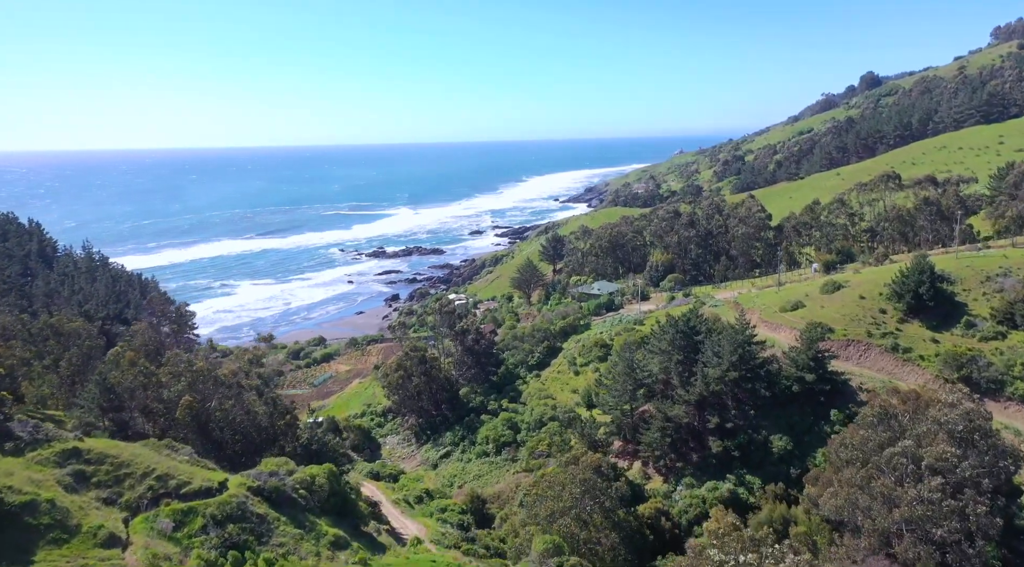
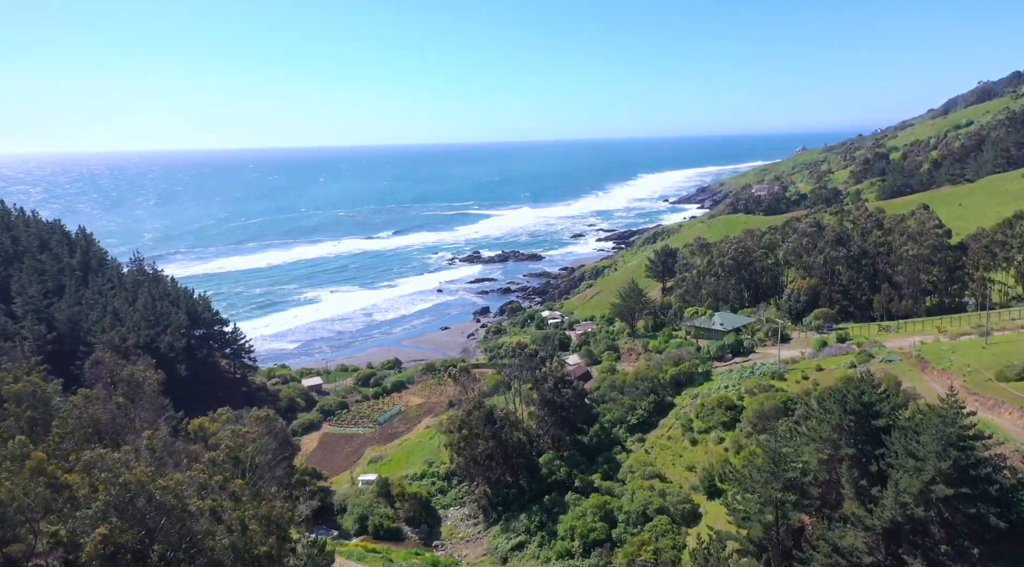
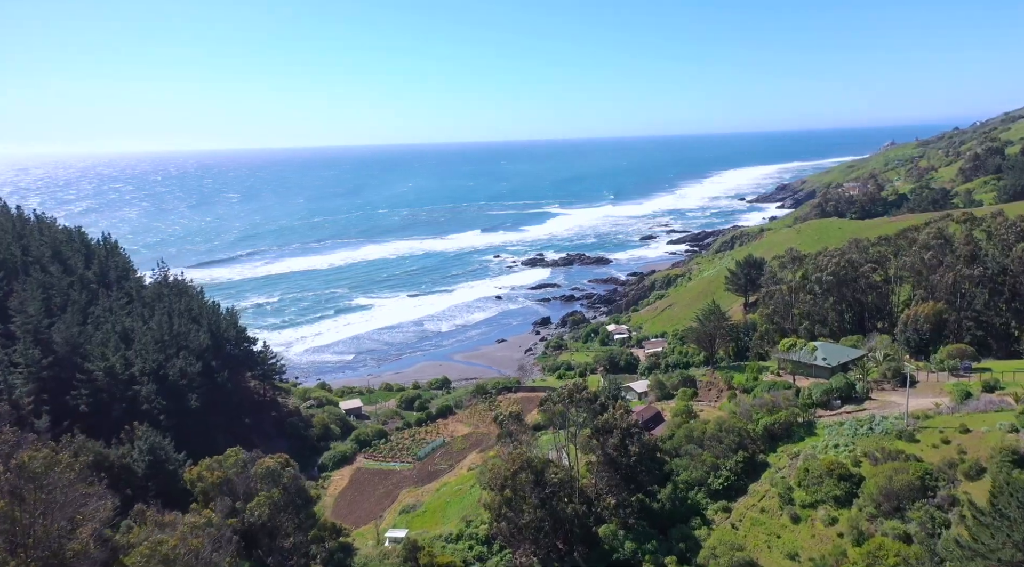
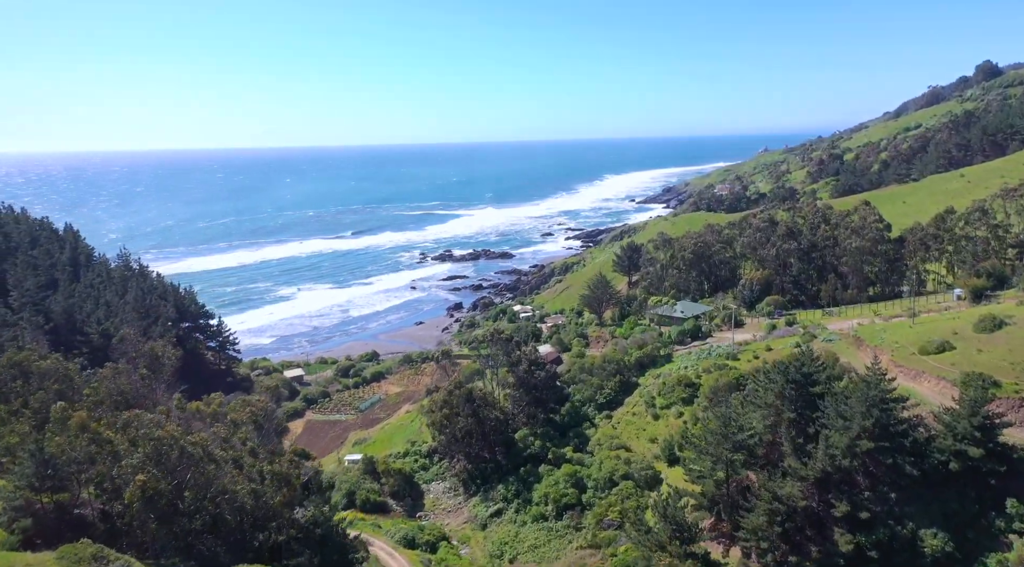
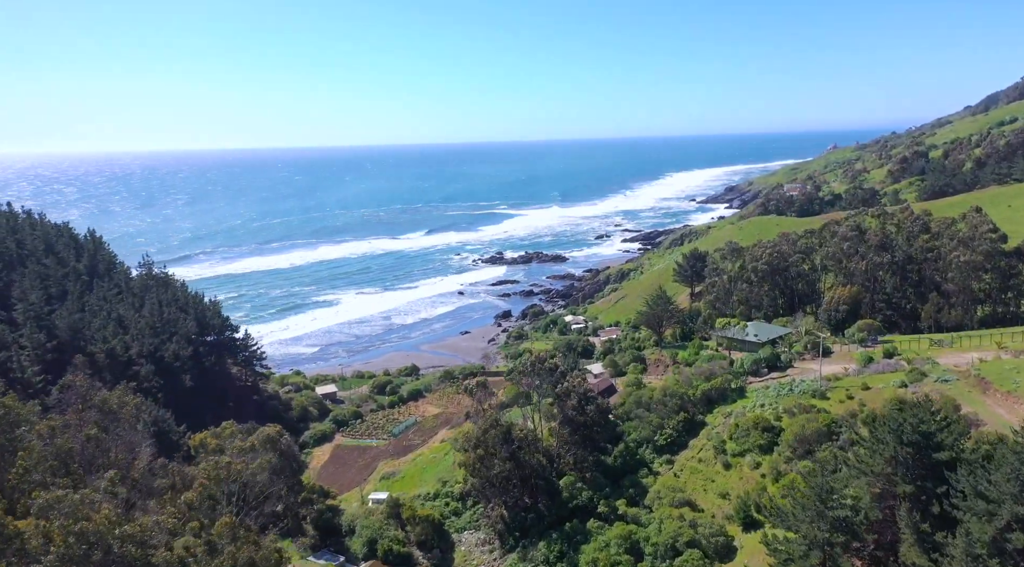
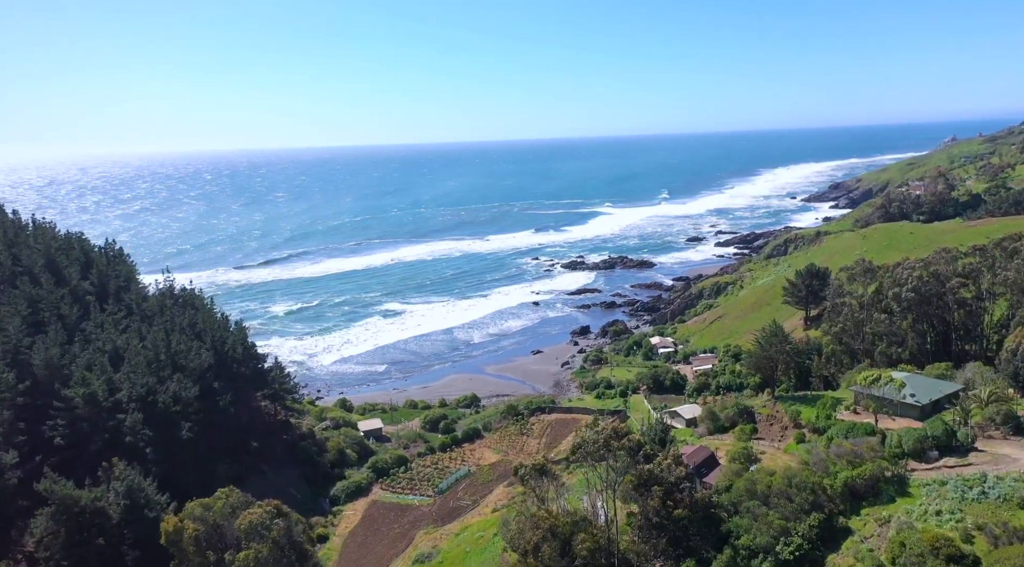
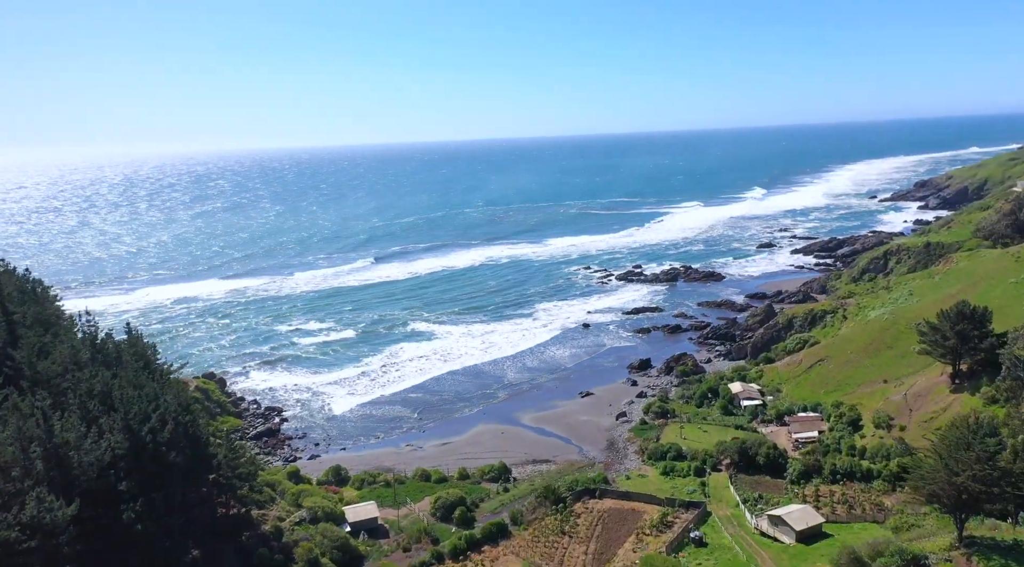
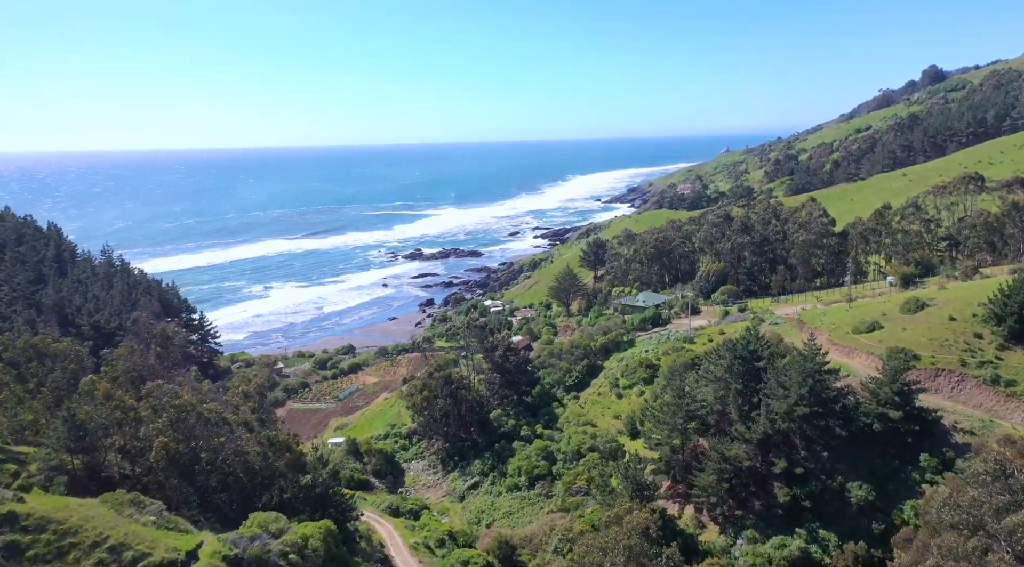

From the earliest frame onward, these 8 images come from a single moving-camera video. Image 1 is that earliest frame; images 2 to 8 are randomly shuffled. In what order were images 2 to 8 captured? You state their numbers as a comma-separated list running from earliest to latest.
8, 4, 2, 5, 3, 6, 7
